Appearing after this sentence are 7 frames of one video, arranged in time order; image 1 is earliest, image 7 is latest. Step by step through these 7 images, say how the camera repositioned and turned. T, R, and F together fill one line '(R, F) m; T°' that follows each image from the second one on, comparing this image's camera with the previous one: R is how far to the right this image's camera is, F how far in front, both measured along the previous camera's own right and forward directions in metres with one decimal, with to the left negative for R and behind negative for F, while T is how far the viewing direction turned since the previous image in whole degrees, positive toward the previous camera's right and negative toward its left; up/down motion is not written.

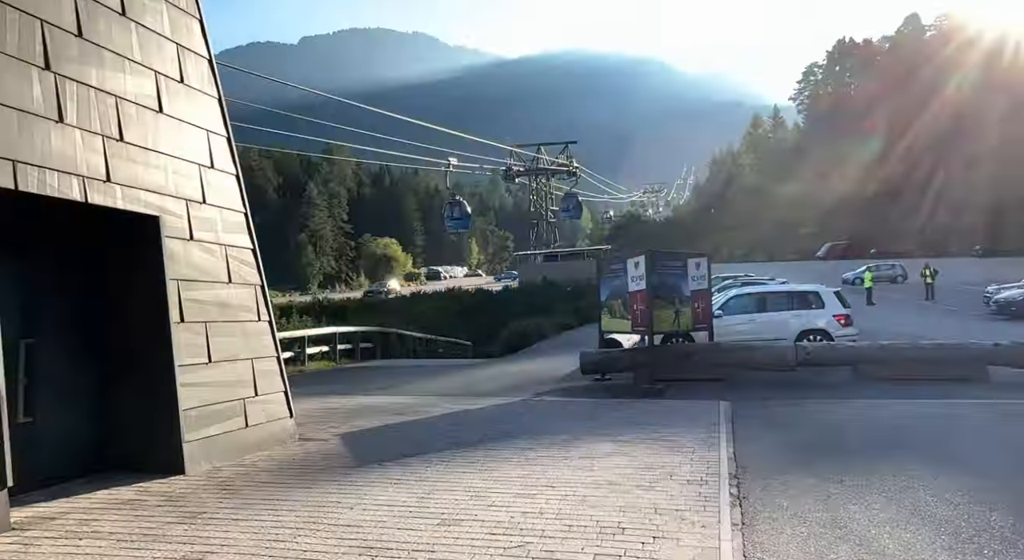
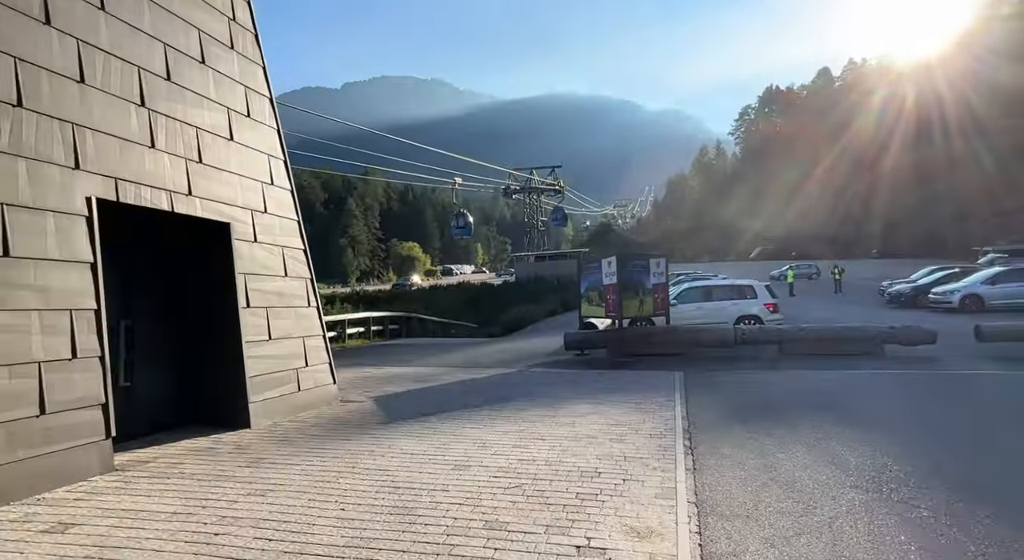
(-0.5, -1.8) m; +3°
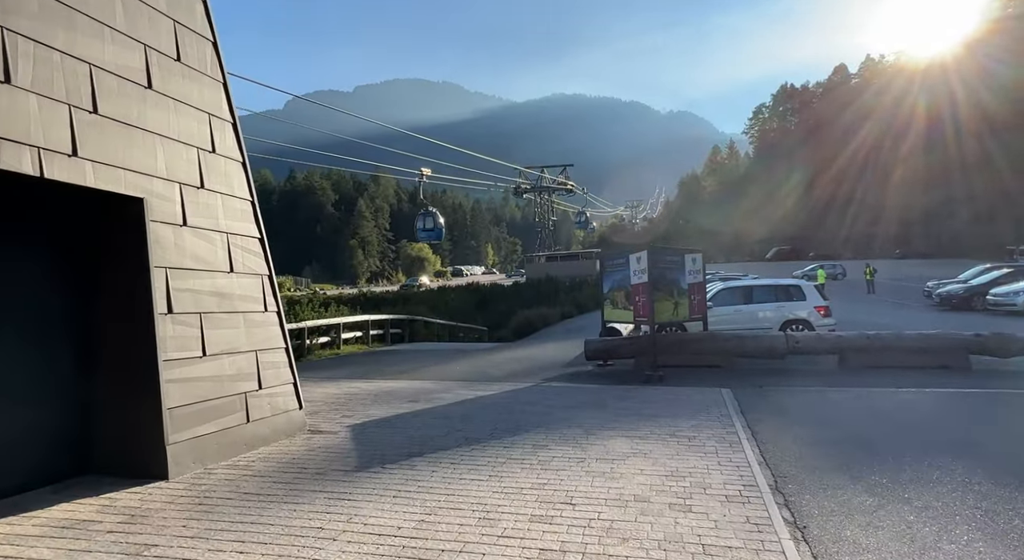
(0.0, +2.1) m; -1°
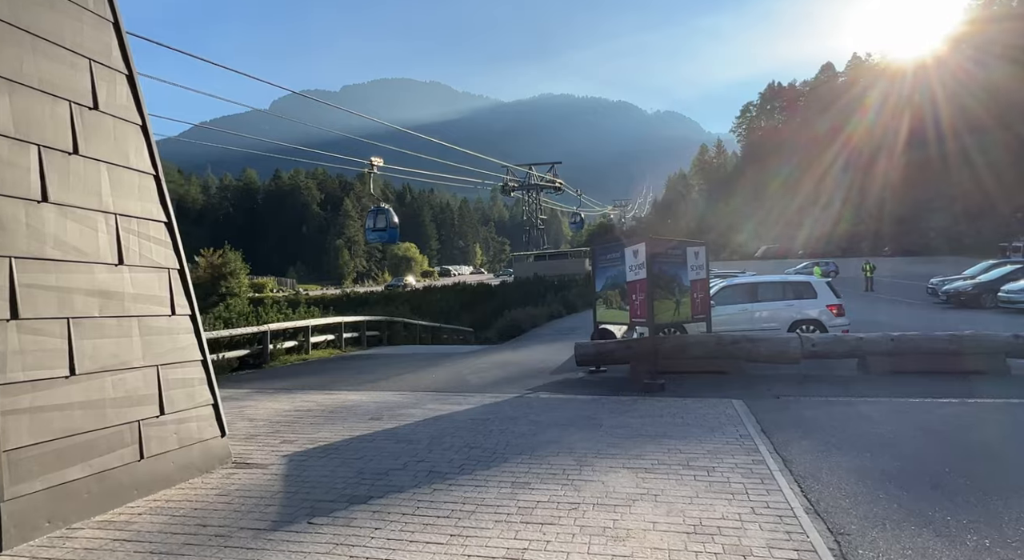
(+0.1, +1.5) m; +1°
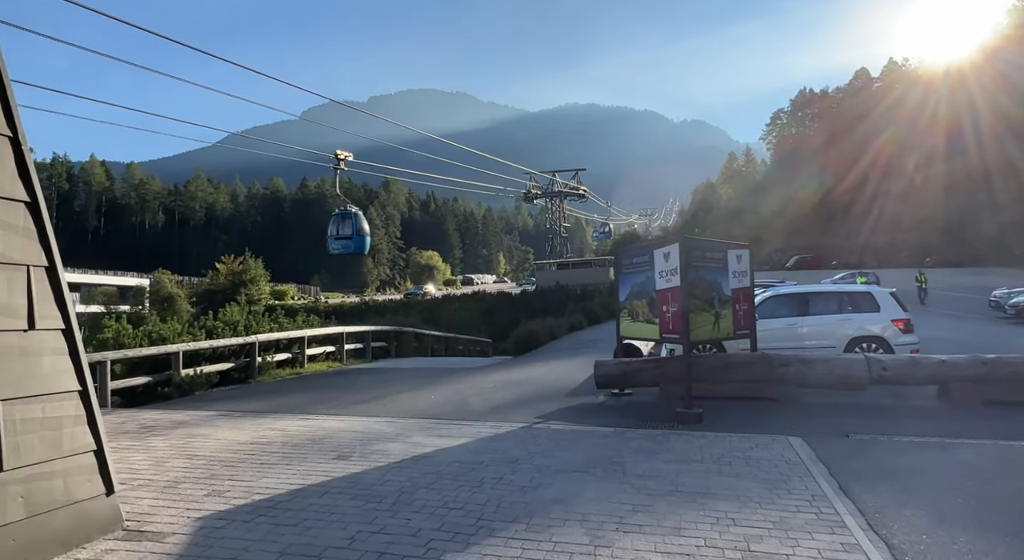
(+0.2, +1.7) m; -2°
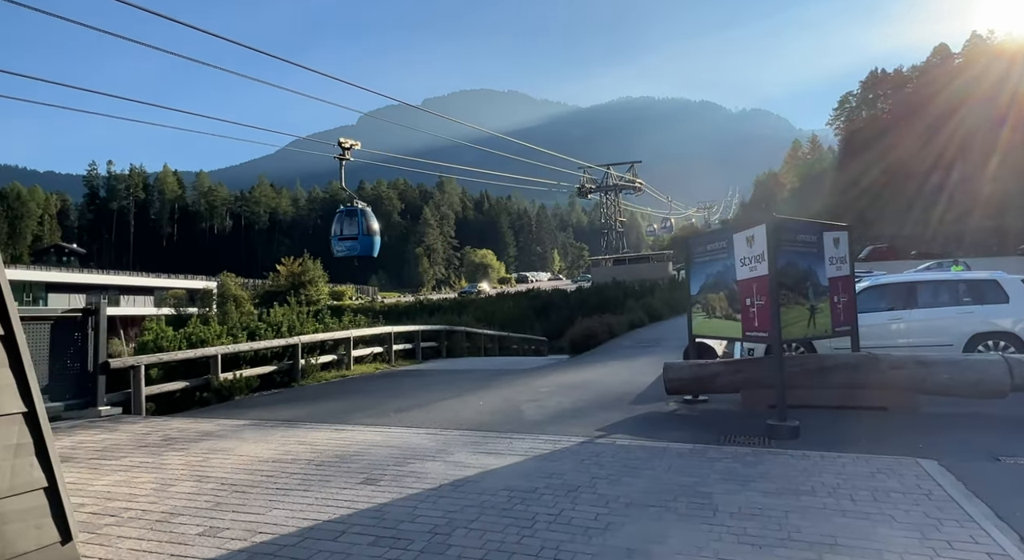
(0.0, +1.2) m; -4°
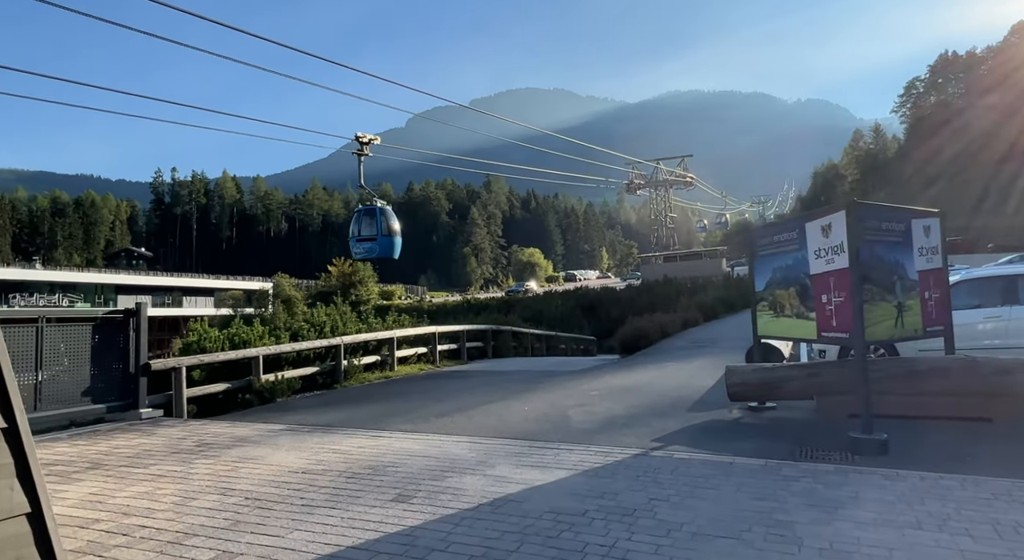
(0.0, +0.6) m; -4°
